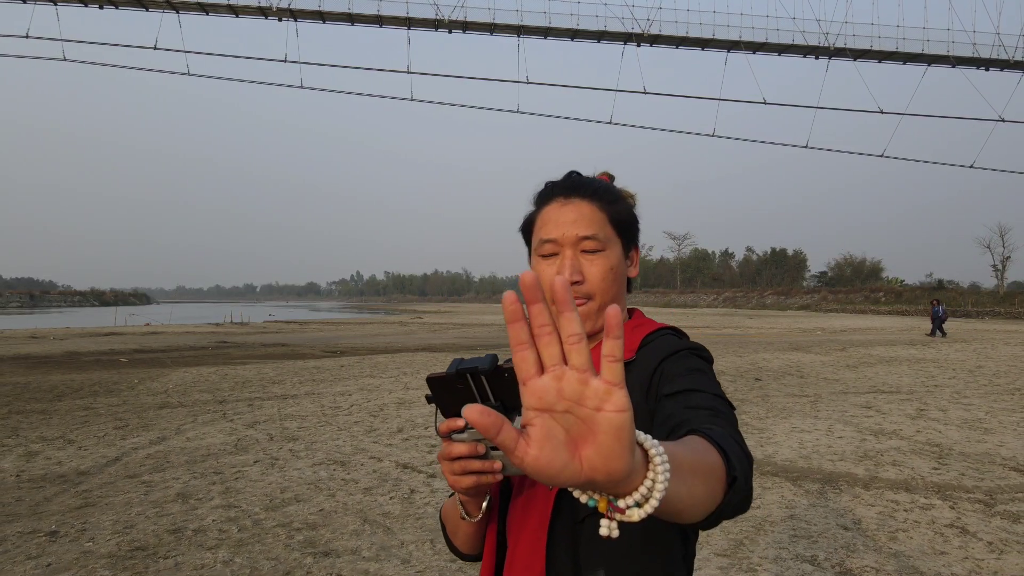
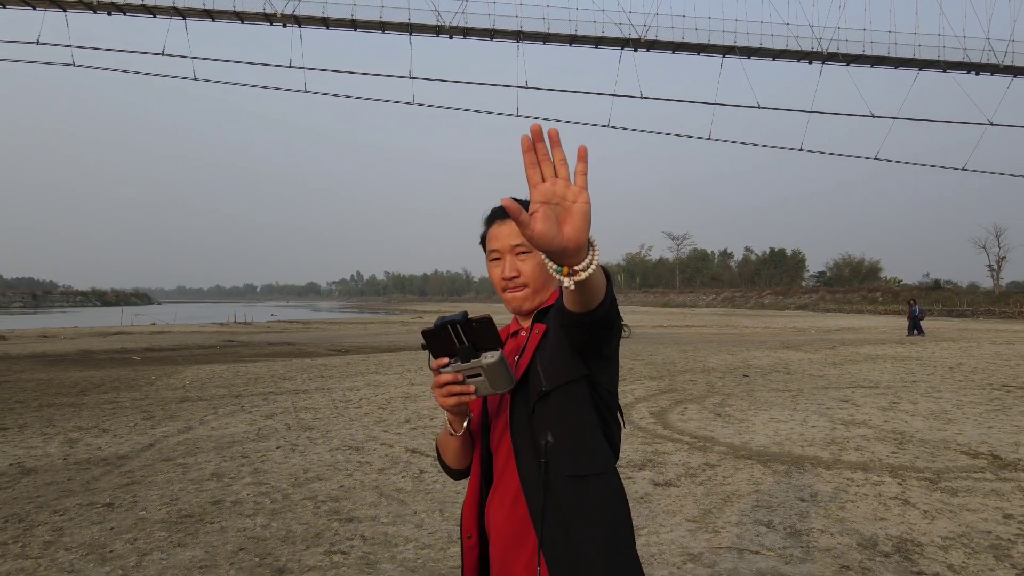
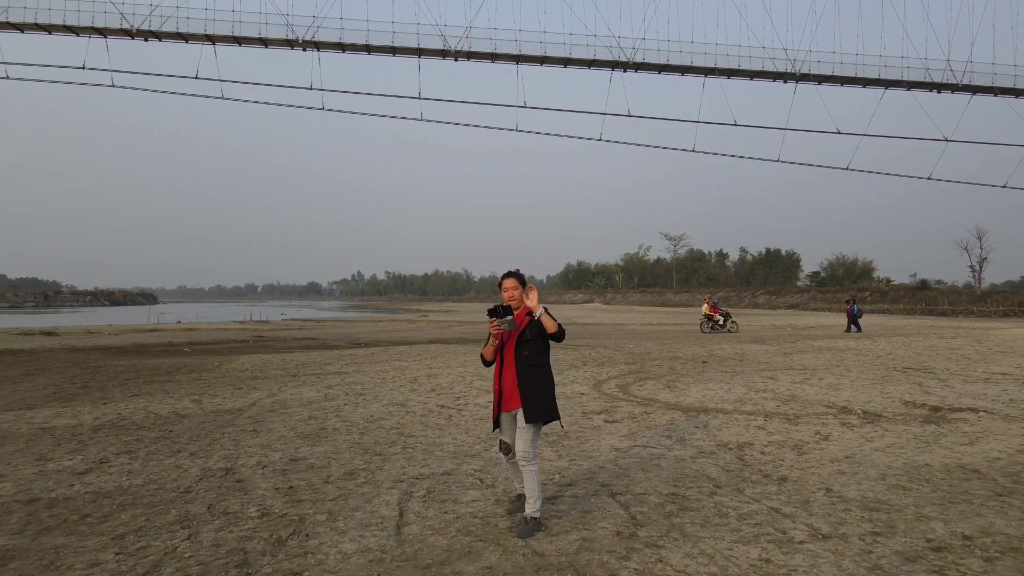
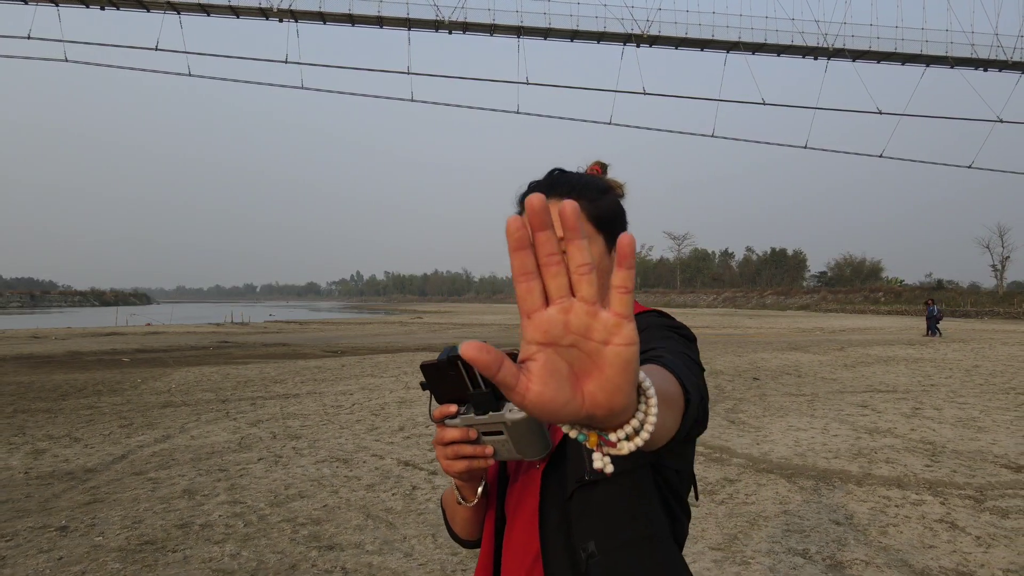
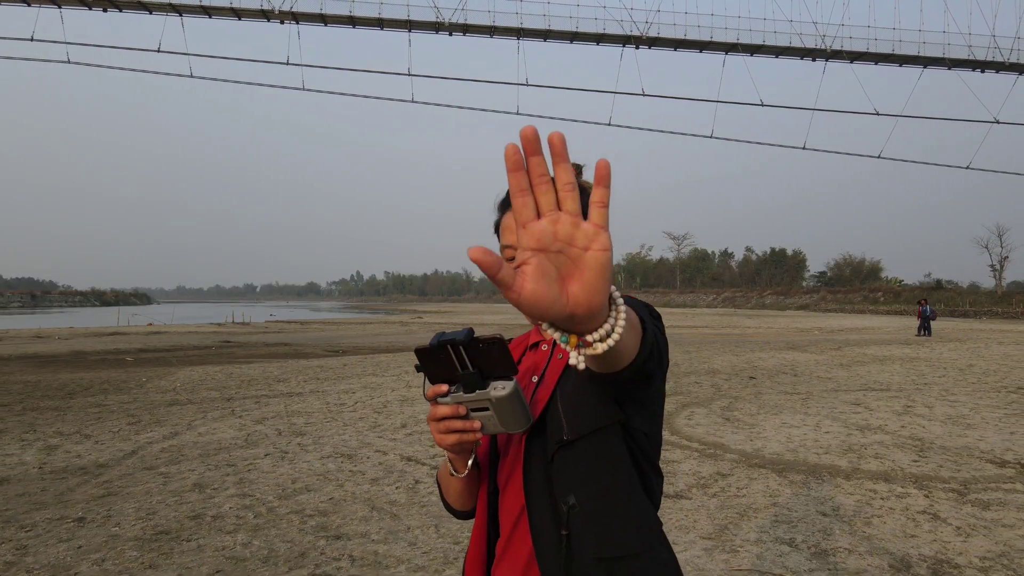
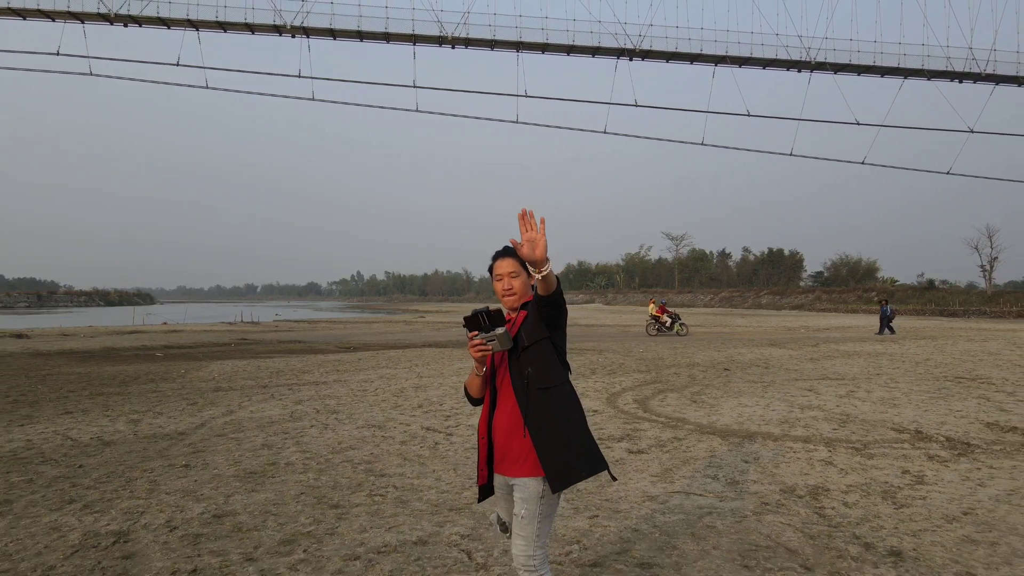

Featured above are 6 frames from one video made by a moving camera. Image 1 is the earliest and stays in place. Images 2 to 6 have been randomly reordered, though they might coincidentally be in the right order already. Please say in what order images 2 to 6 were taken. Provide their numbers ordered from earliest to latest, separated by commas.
4, 5, 2, 6, 3
